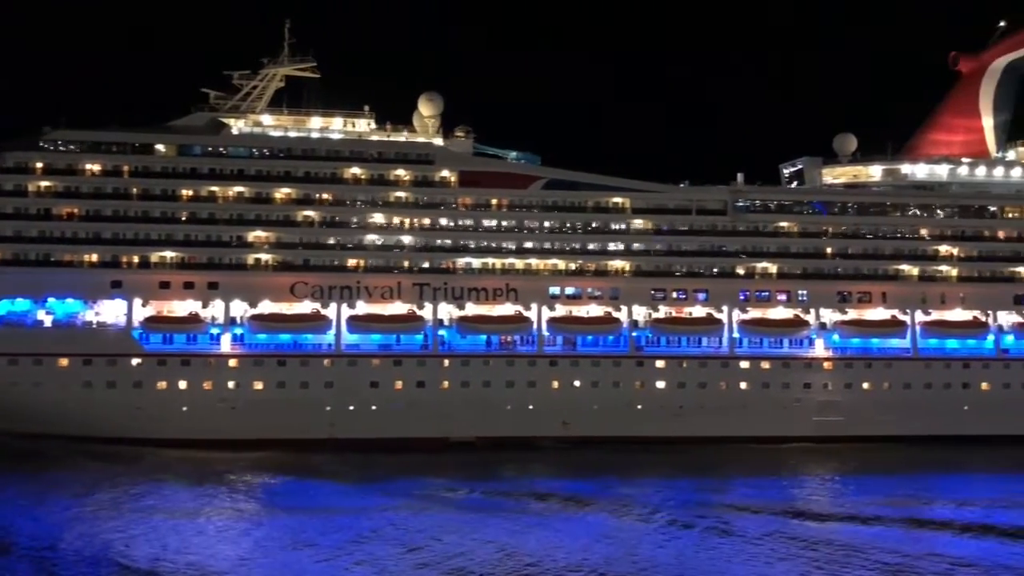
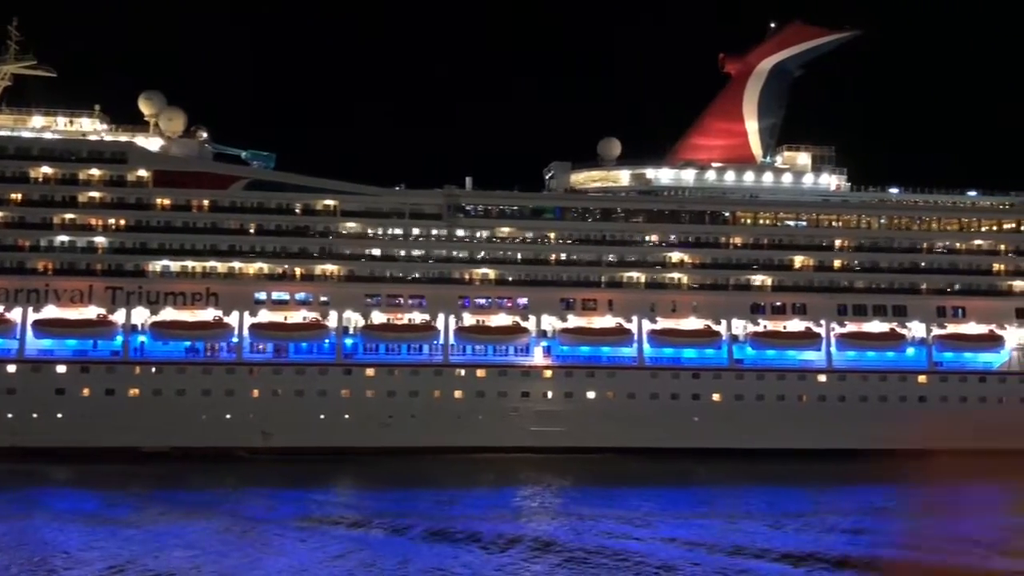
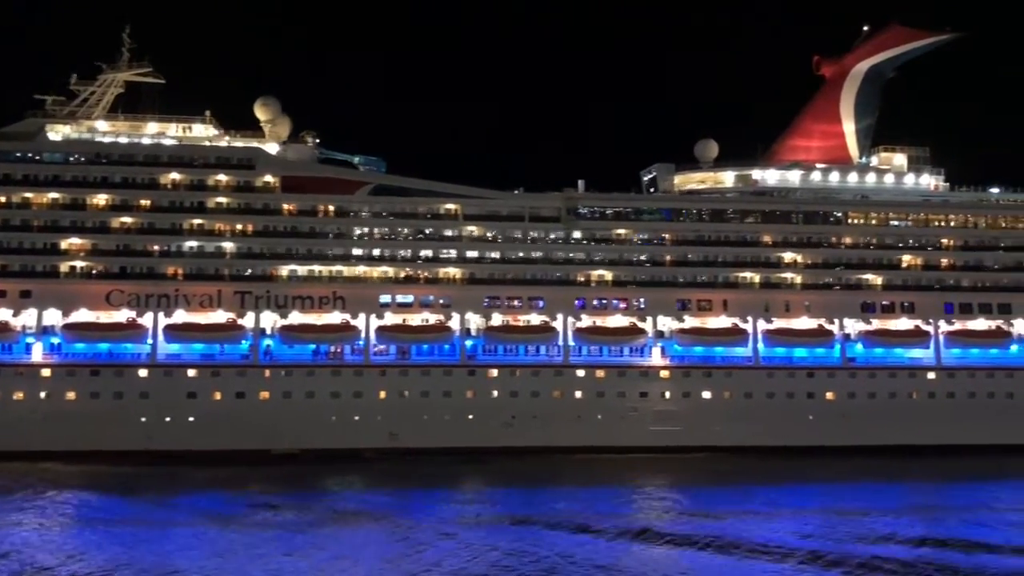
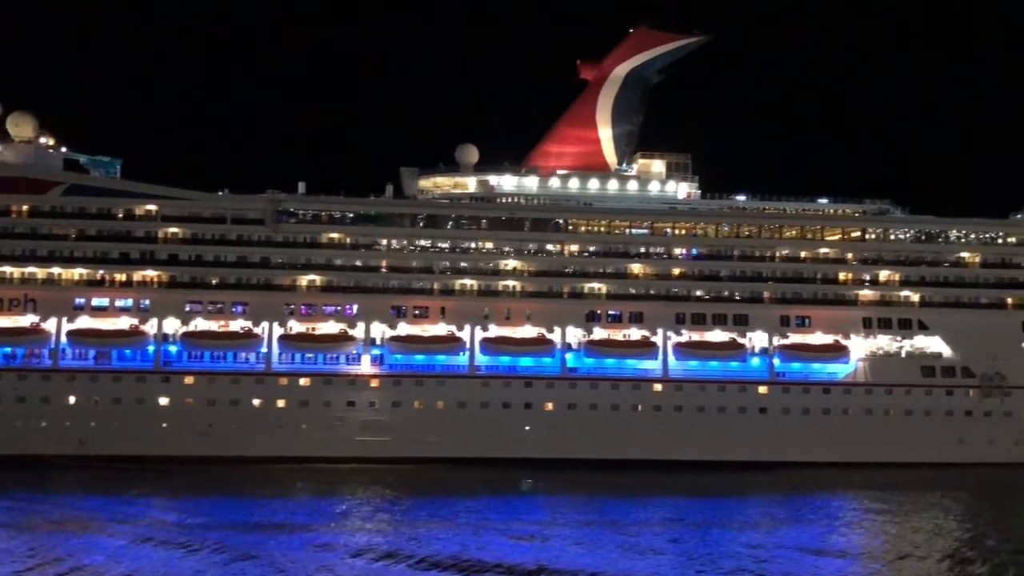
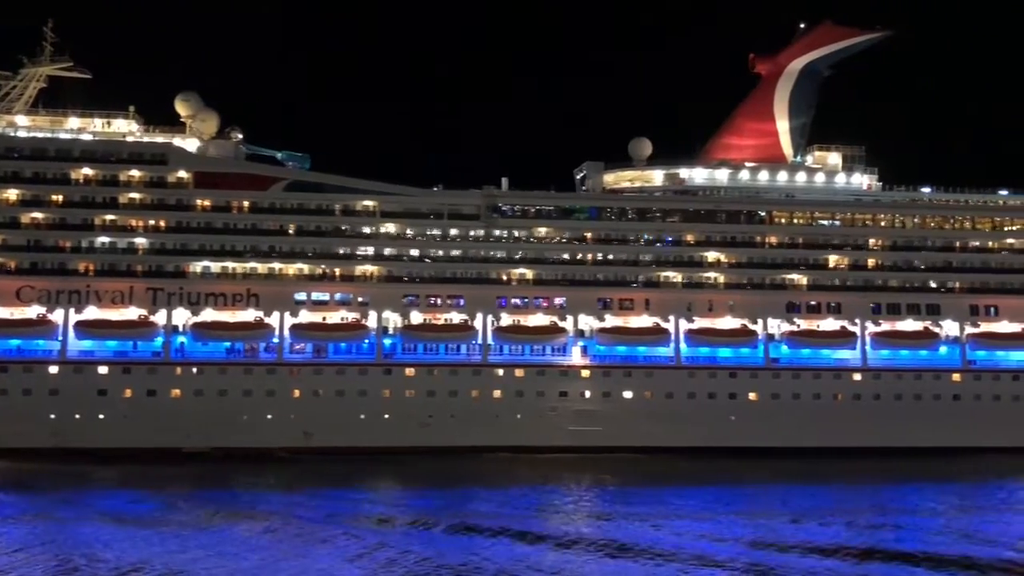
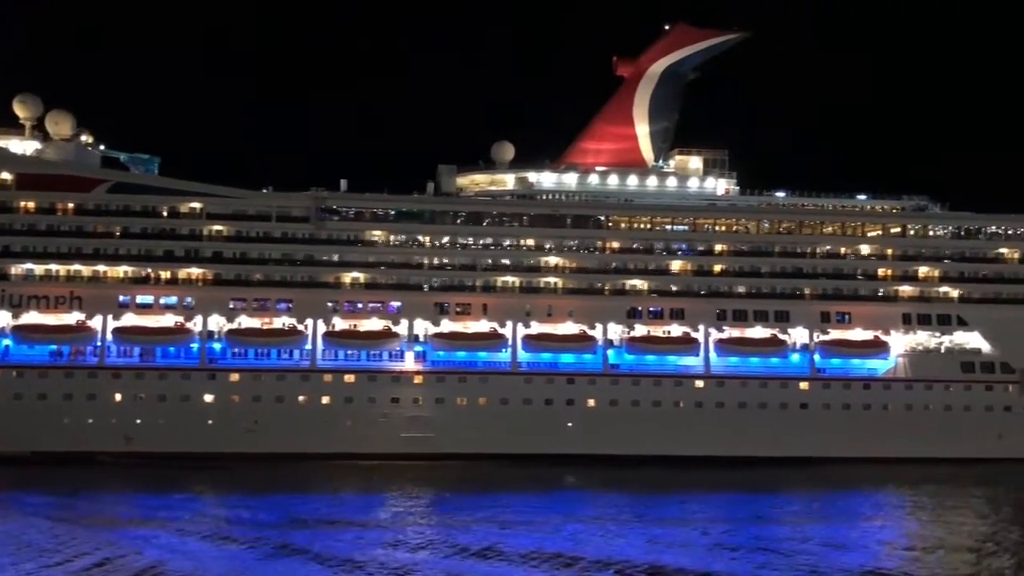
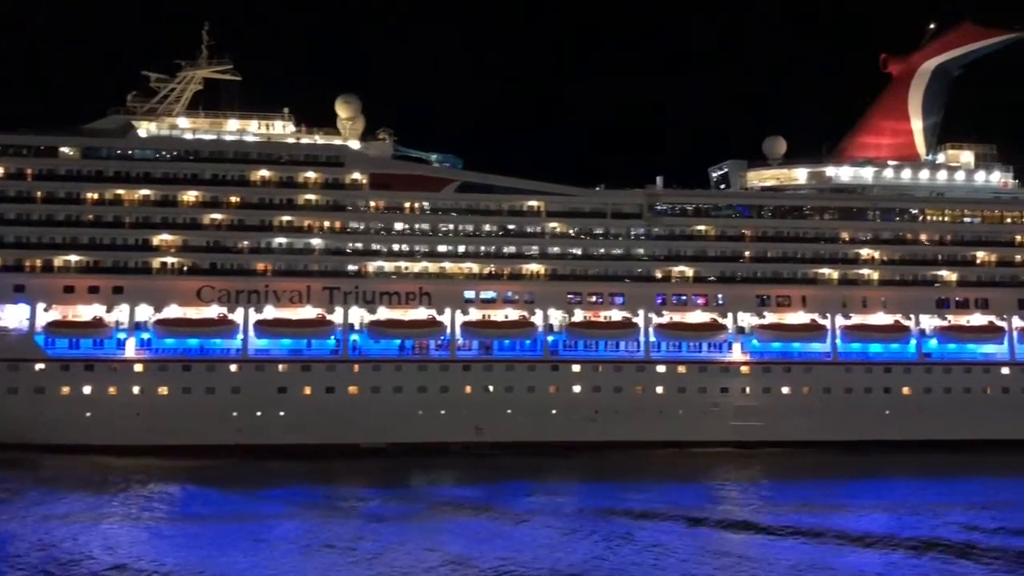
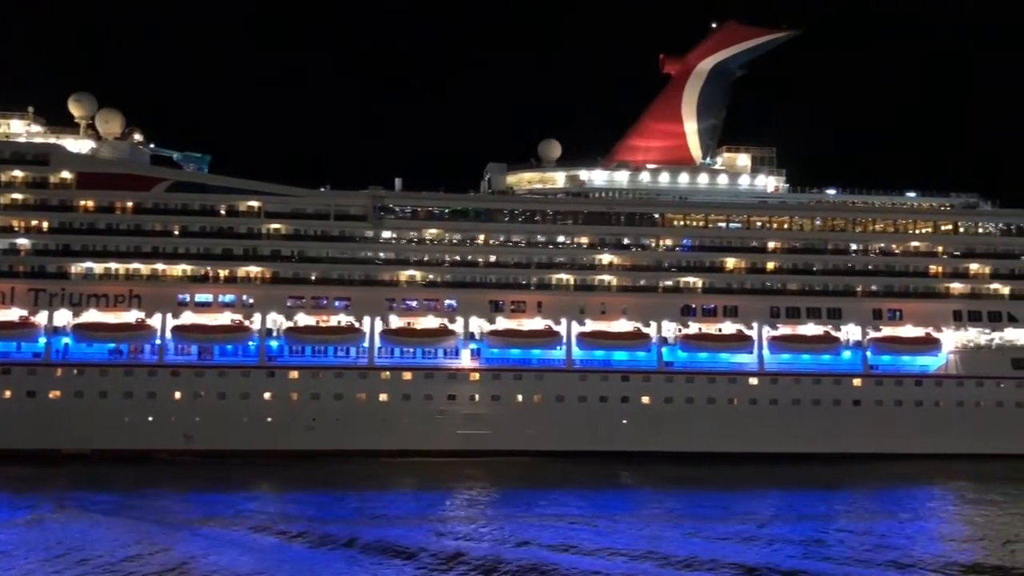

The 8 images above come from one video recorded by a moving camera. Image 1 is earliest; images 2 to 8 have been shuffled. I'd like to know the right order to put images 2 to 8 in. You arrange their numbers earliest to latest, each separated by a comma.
7, 3, 5, 2, 8, 6, 4
